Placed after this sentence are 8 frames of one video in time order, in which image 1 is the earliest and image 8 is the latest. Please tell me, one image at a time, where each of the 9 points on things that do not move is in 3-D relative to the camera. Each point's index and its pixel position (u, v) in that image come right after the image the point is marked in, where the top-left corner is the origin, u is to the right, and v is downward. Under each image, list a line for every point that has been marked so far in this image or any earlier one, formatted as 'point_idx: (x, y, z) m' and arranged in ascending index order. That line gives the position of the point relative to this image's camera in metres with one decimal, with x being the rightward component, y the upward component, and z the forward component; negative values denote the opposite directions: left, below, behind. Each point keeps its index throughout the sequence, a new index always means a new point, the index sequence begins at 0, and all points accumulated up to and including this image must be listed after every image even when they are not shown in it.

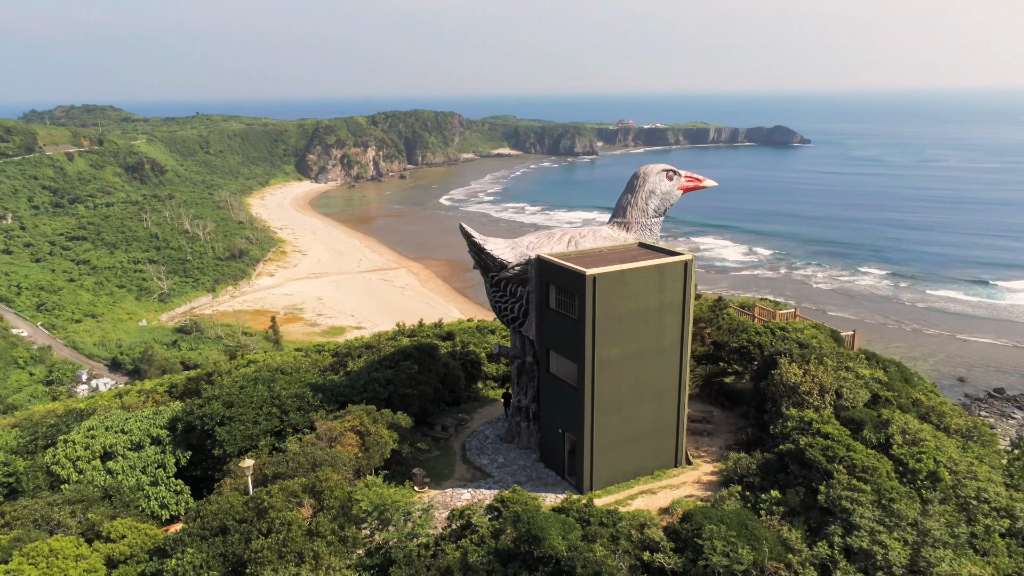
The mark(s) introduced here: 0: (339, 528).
0: (-2.6, -3.6, +11.0) m
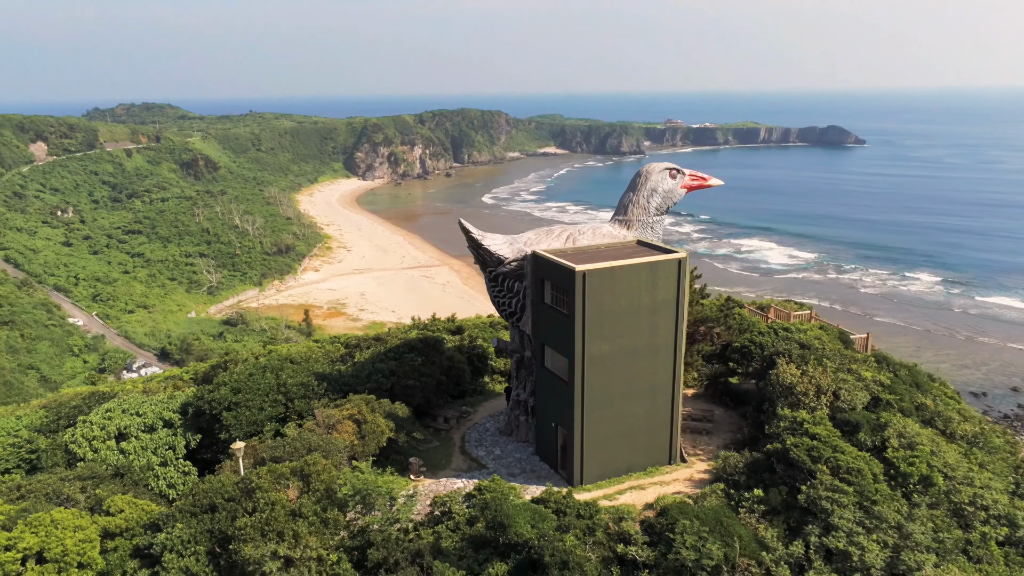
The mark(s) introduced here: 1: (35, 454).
0: (-3.0, -3.4, +11.5) m
1: (-10.1, -3.5, +15.7) m
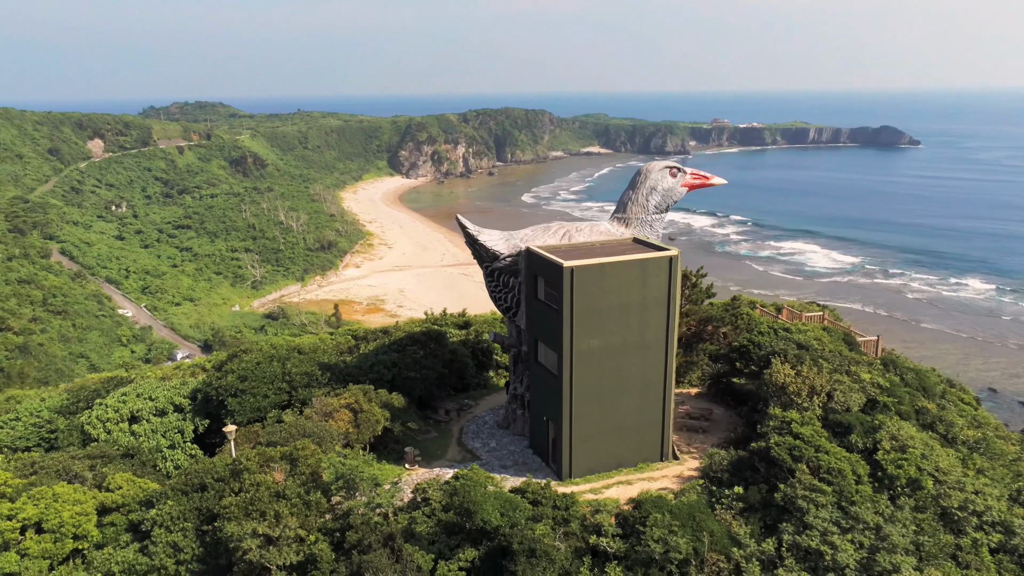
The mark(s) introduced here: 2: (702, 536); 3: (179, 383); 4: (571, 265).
0: (-3.3, -3.3, +11.9) m
1: (-10.2, -3.2, +16.6) m
2: (+2.9, -3.7, +11.2) m
3: (-8.0, -2.3, +17.8) m
4: (+1.1, +0.4, +13.7) m
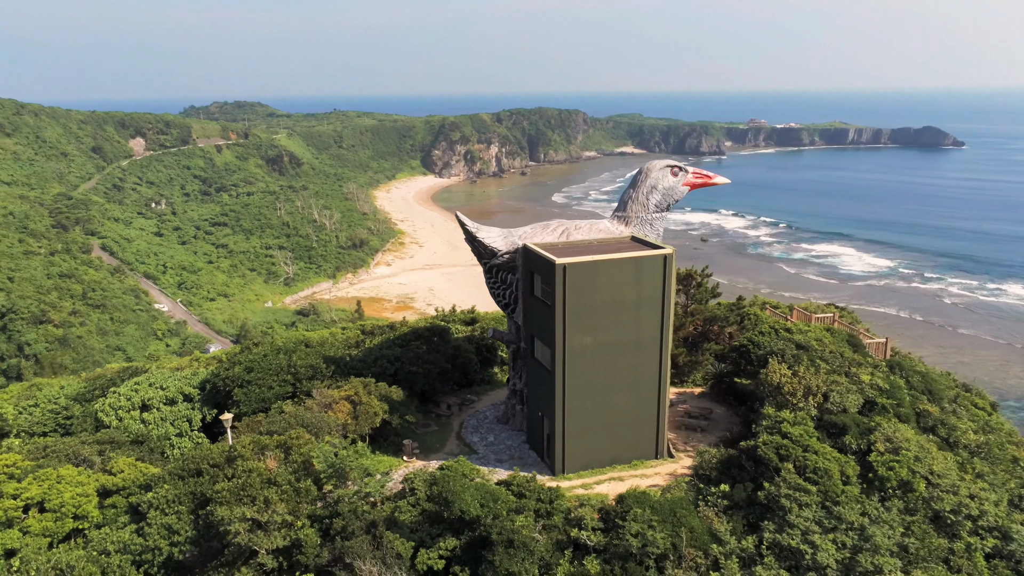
0: (-3.6, -3.2, +12.3) m
1: (-10.2, -3.0, +17.2) m
2: (+2.6, -3.7, +11.2) m
3: (-7.9, -2.1, +18.3) m
4: (+1.0, +0.5, +13.9) m
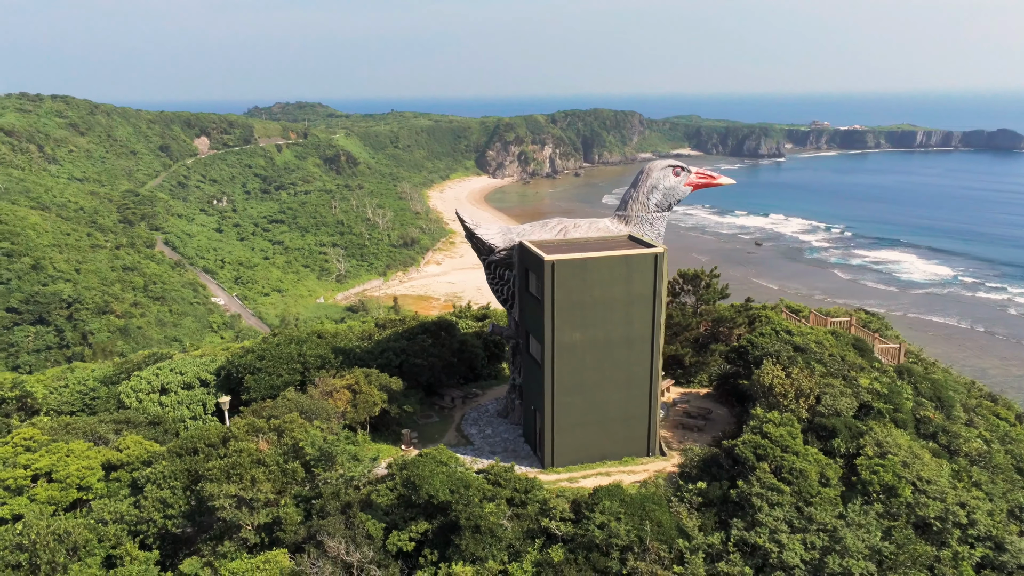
0: (-4.0, -3.0, +12.9) m
1: (-10.2, -2.8, +18.3) m
2: (+2.1, -3.7, +11.4) m
3: (-7.8, -1.9, +19.2) m
4: (+0.8, +0.5, +14.1) m
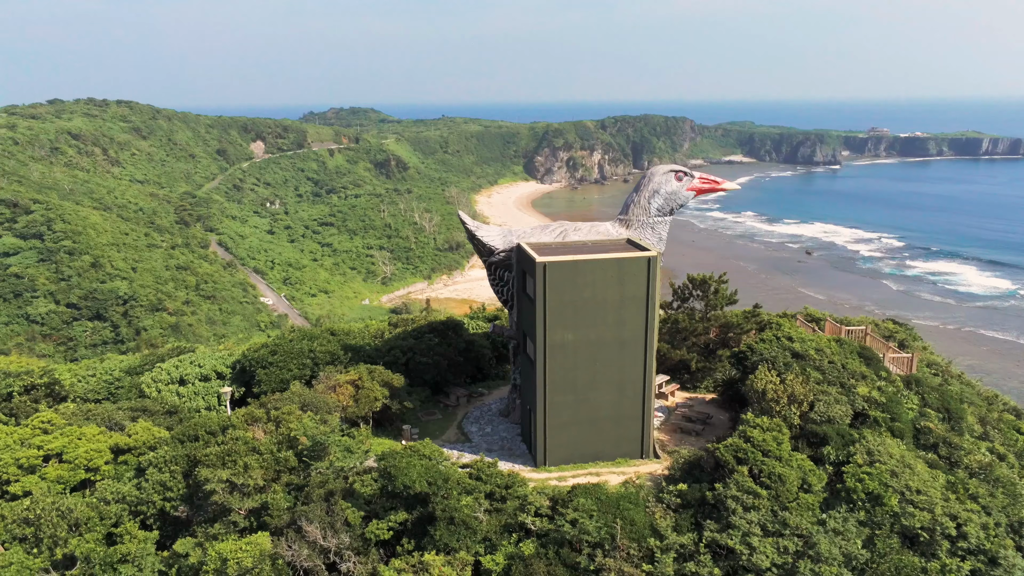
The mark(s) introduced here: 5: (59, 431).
0: (-4.2, -2.9, +13.4) m
1: (-10.2, -2.6, +19.3) m
2: (+1.7, -3.7, +11.6) m
3: (-7.7, -1.8, +20.0) m
4: (+0.6, +0.5, +14.4) m
5: (-8.7, -2.8, +14.2) m
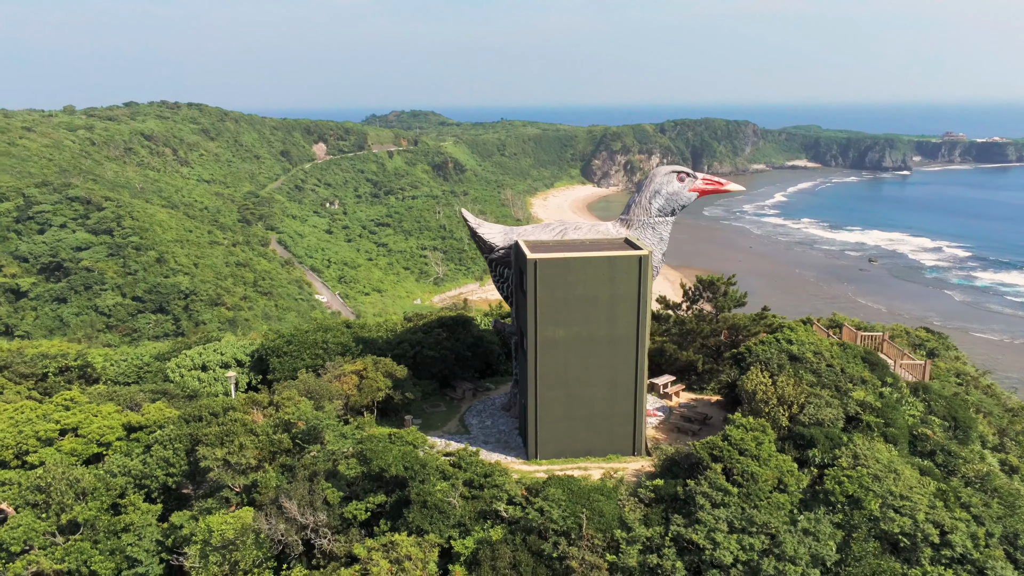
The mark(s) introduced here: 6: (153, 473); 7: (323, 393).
0: (-4.5, -2.8, +14.1) m
1: (-10.0, -2.4, +20.4) m
2: (+1.2, -3.6, +11.8) m
3: (-7.4, -1.6, +21.0) m
4: (+0.4, +0.6, +14.8) m
5: (-8.9, -2.5, +15.3) m
6: (-6.6, -3.4, +13.6) m
7: (-4.2, -2.3, +16.3) m
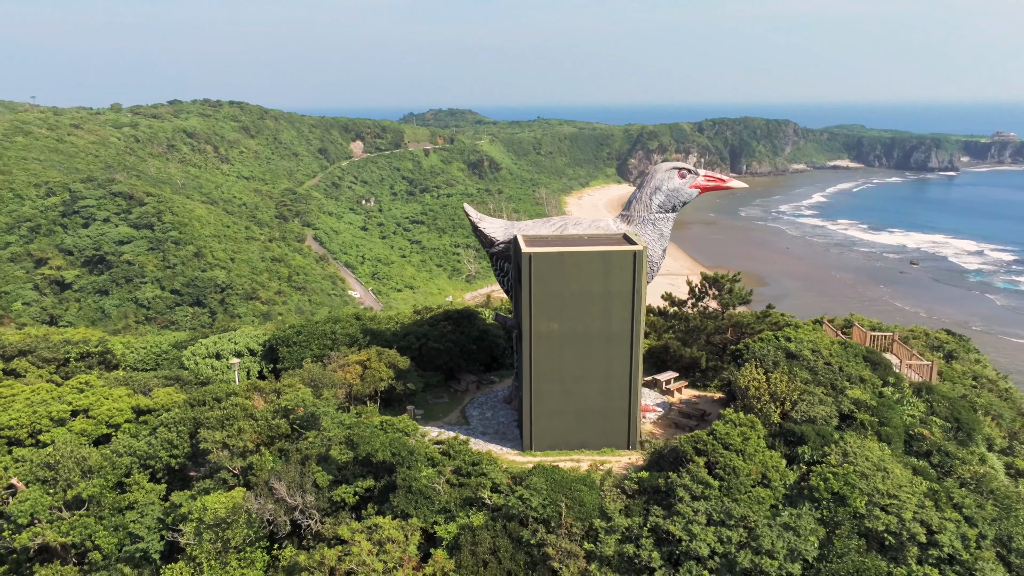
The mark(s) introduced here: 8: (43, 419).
0: (-4.7, -2.6, +14.6) m
1: (-9.8, -2.1, +21.1) m
2: (+0.9, -3.5, +12.0) m
3: (-7.3, -1.3, +21.6) m
4: (+0.3, +0.7, +15.0) m
5: (-9.0, -2.2, +16.0) m
6: (-6.8, -3.2, +14.1) m
7: (-4.3, -2.1, +16.8) m
8: (-9.4, -2.6, +14.9) m
